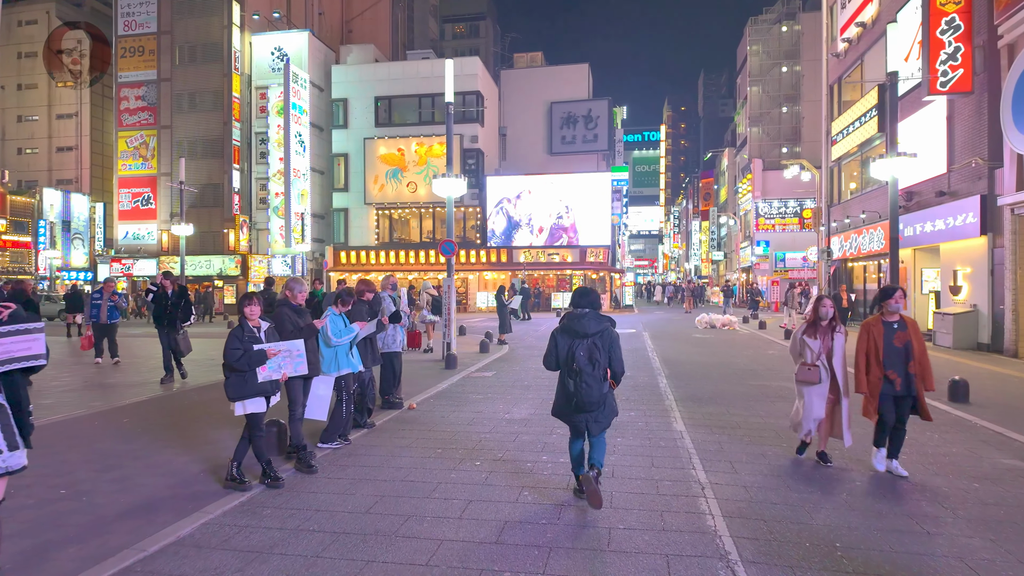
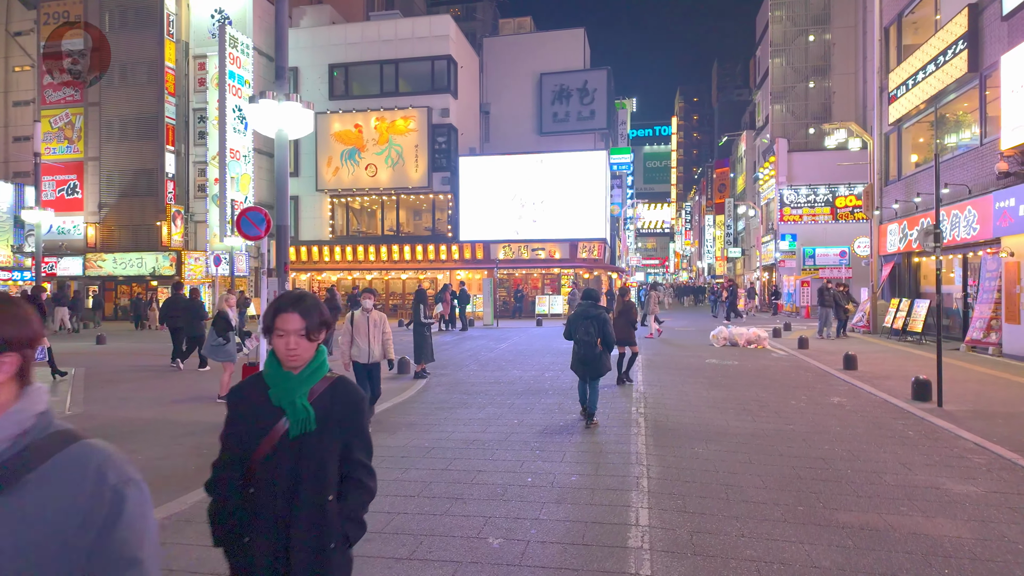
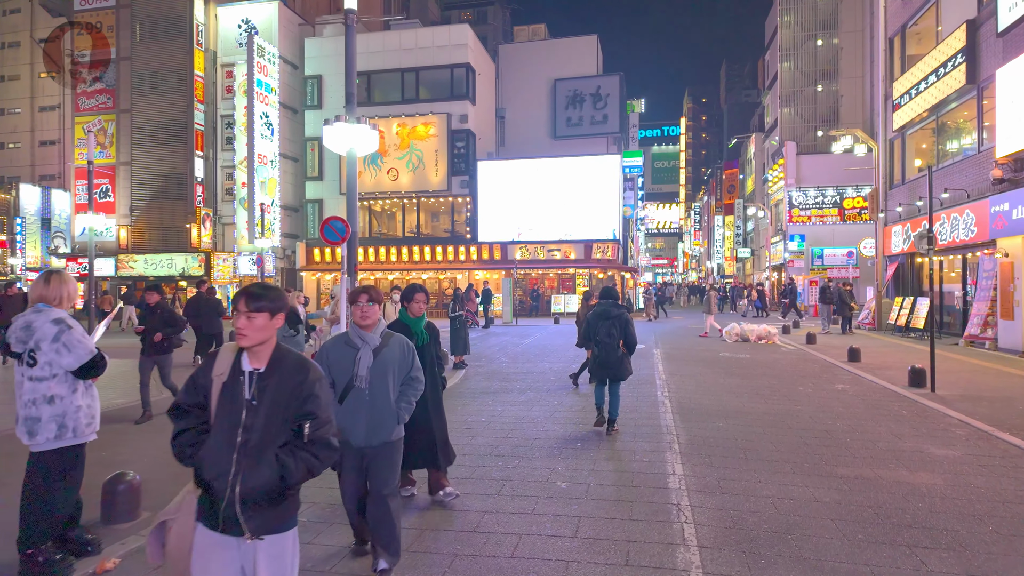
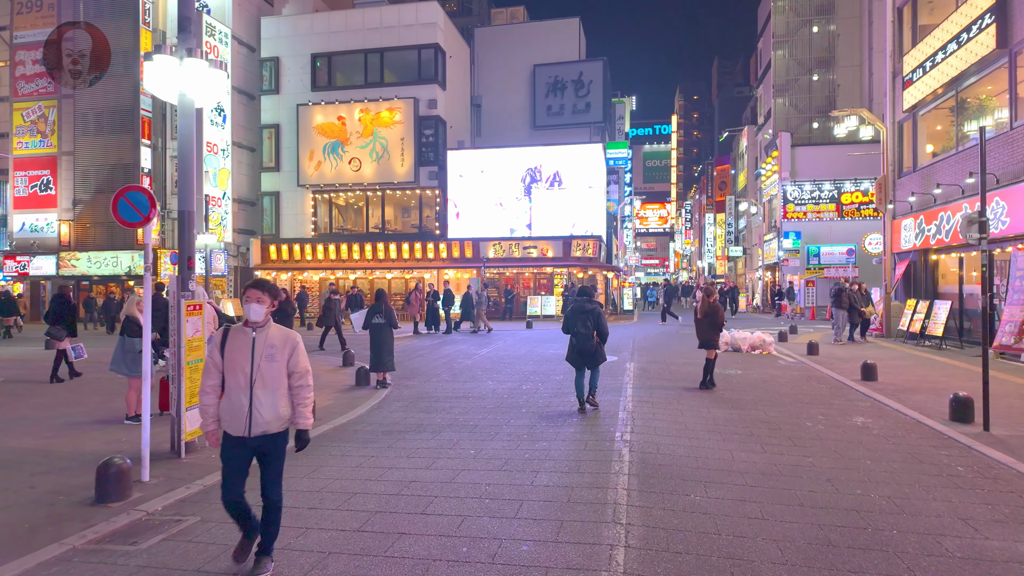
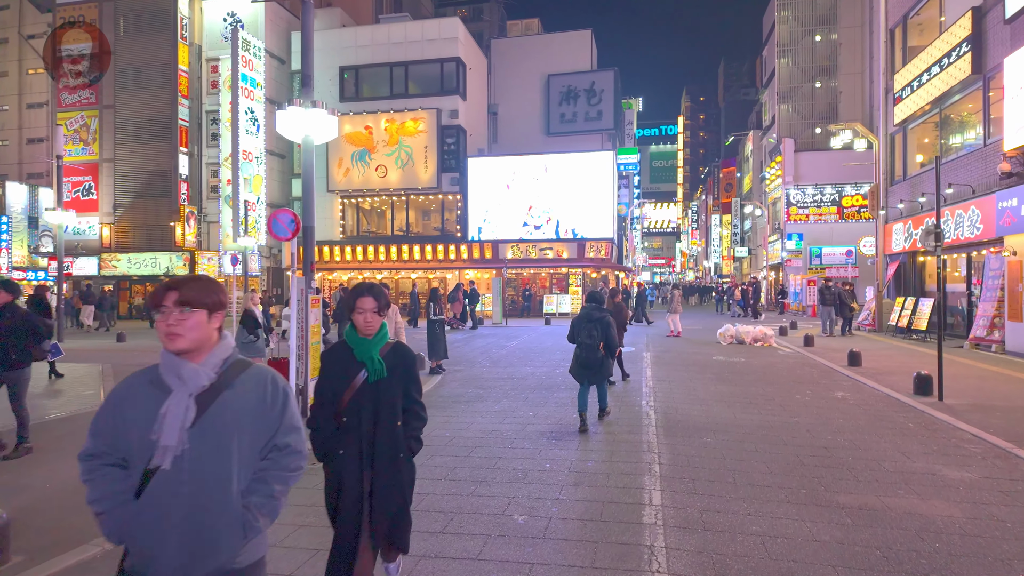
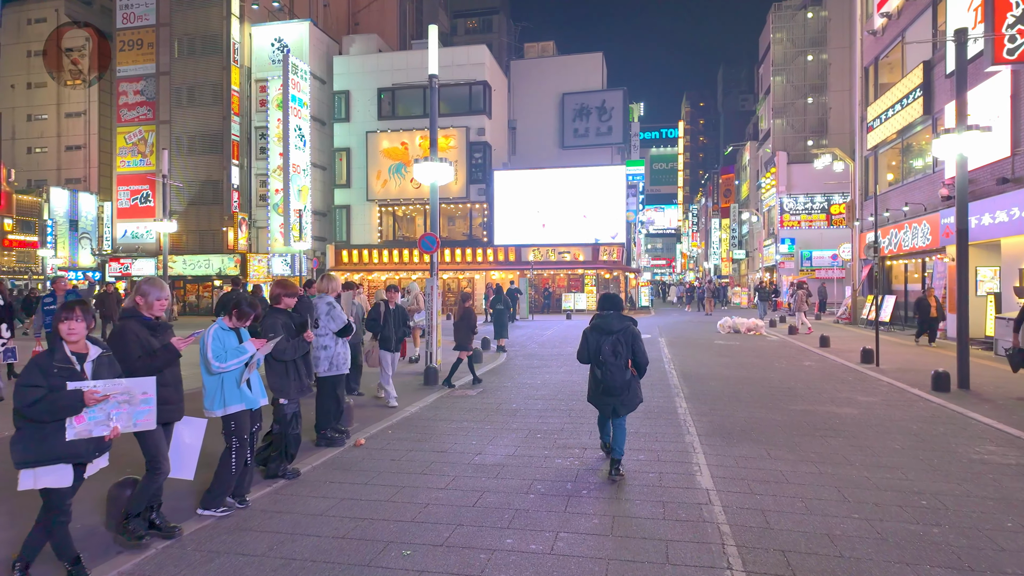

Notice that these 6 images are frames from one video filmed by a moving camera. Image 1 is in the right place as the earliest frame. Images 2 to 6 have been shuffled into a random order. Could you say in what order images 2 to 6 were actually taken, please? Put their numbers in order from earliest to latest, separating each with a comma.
6, 3, 5, 2, 4
